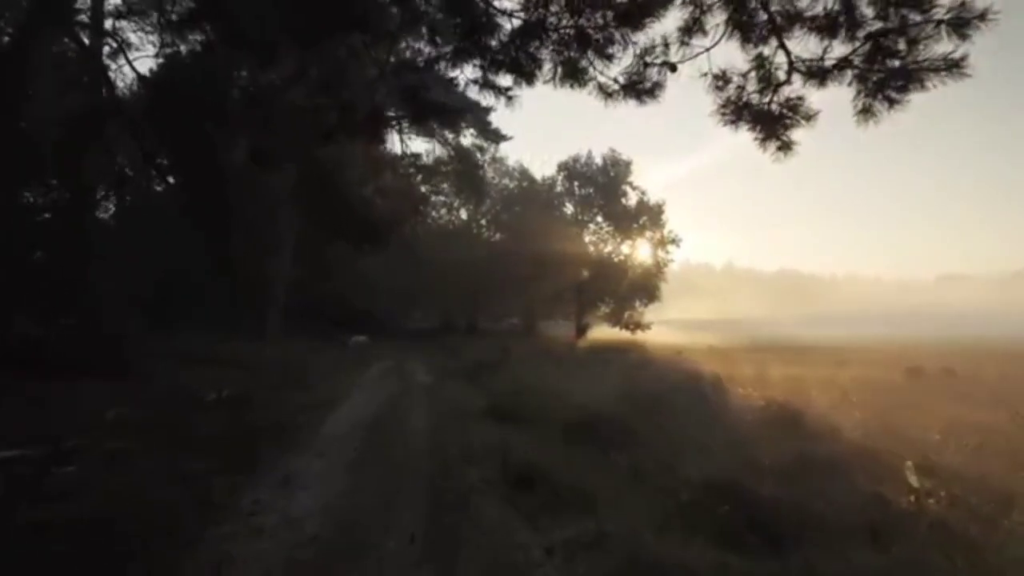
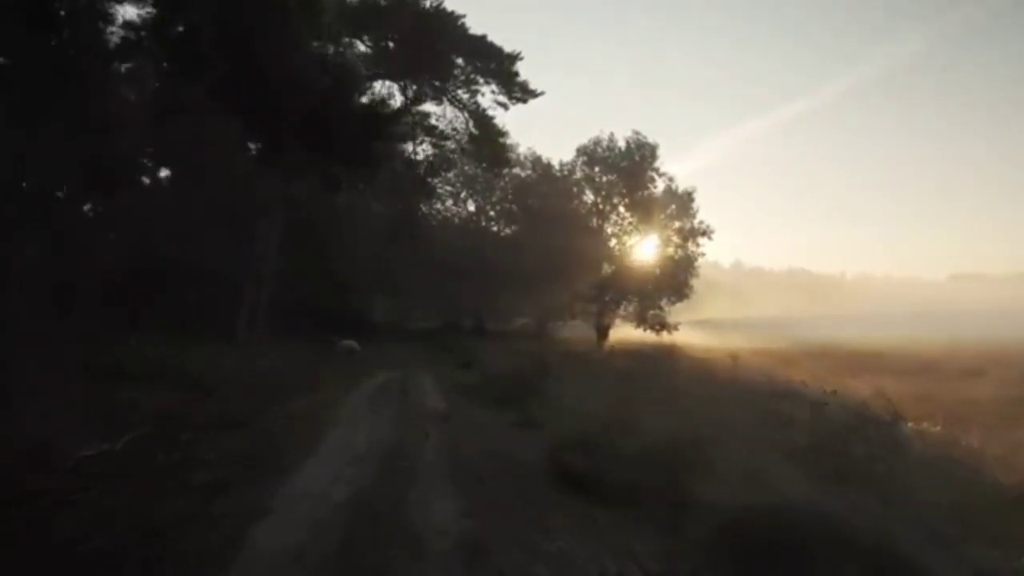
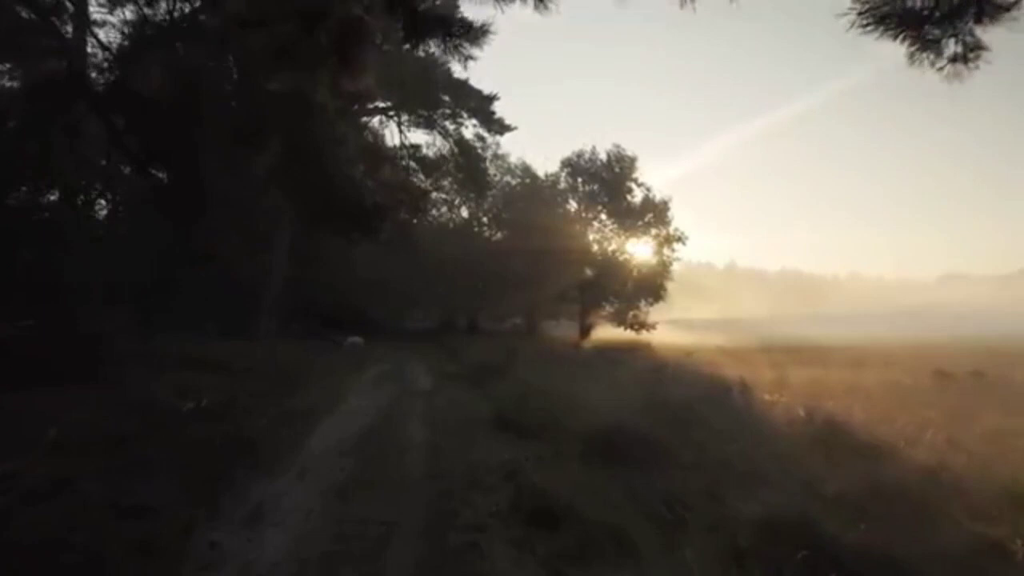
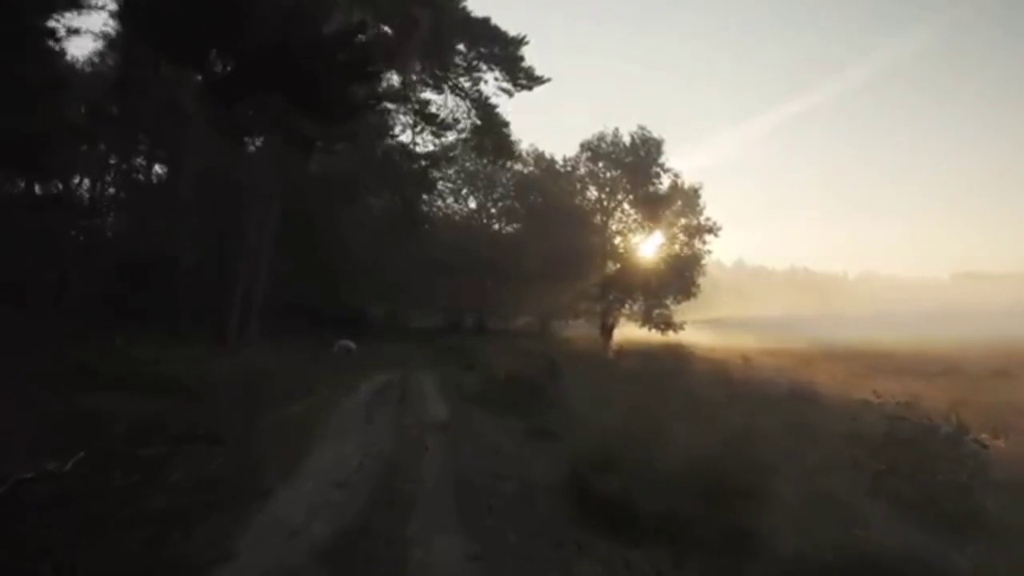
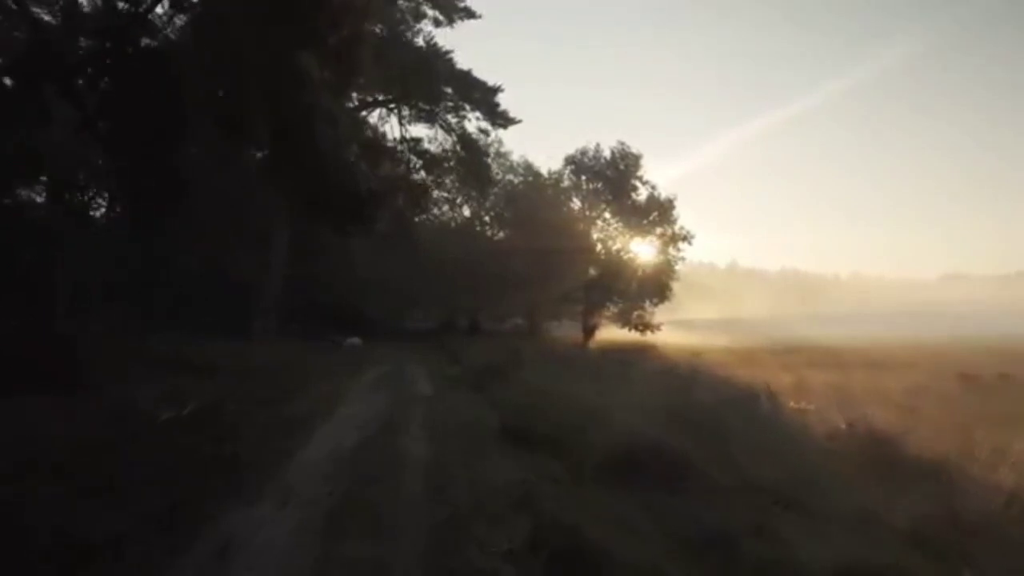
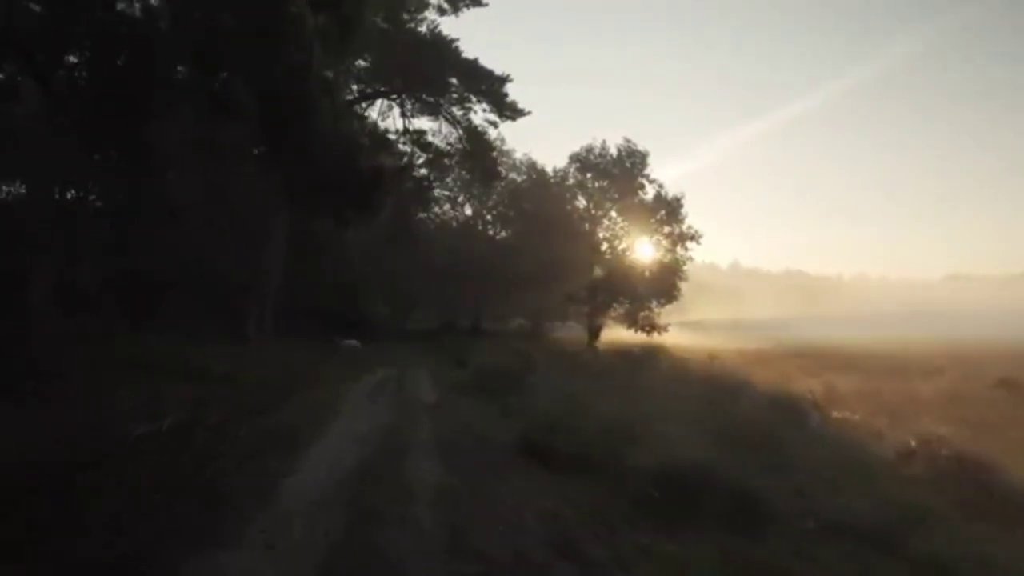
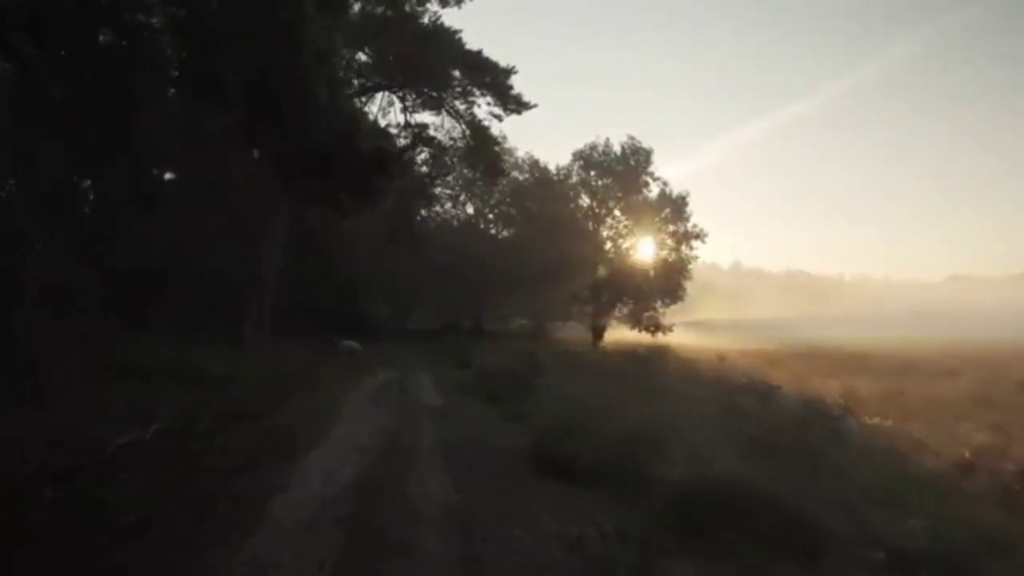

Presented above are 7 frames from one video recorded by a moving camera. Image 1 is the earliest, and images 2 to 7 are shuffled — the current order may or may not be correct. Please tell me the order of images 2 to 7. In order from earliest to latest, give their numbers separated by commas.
3, 5, 6, 7, 2, 4
